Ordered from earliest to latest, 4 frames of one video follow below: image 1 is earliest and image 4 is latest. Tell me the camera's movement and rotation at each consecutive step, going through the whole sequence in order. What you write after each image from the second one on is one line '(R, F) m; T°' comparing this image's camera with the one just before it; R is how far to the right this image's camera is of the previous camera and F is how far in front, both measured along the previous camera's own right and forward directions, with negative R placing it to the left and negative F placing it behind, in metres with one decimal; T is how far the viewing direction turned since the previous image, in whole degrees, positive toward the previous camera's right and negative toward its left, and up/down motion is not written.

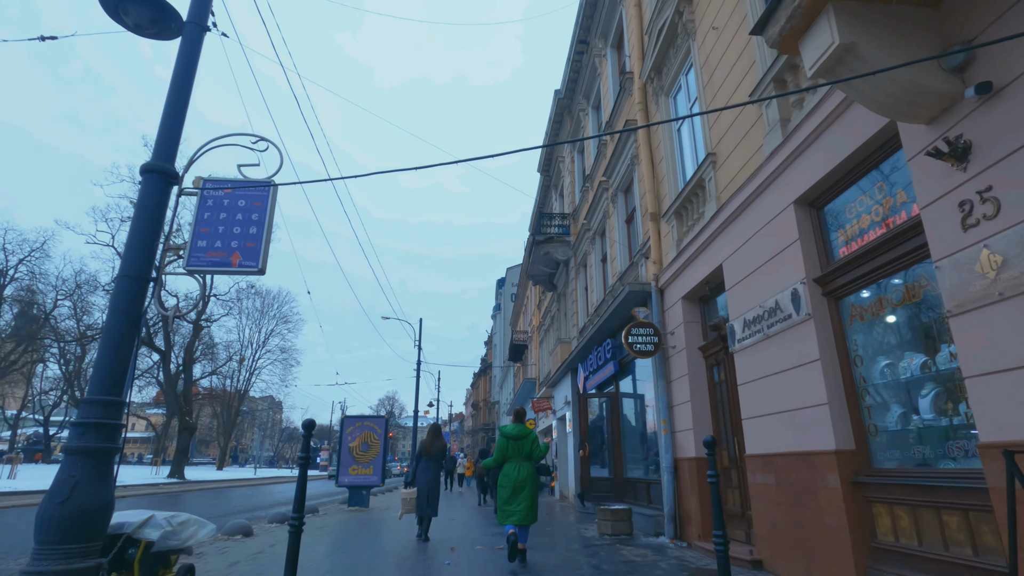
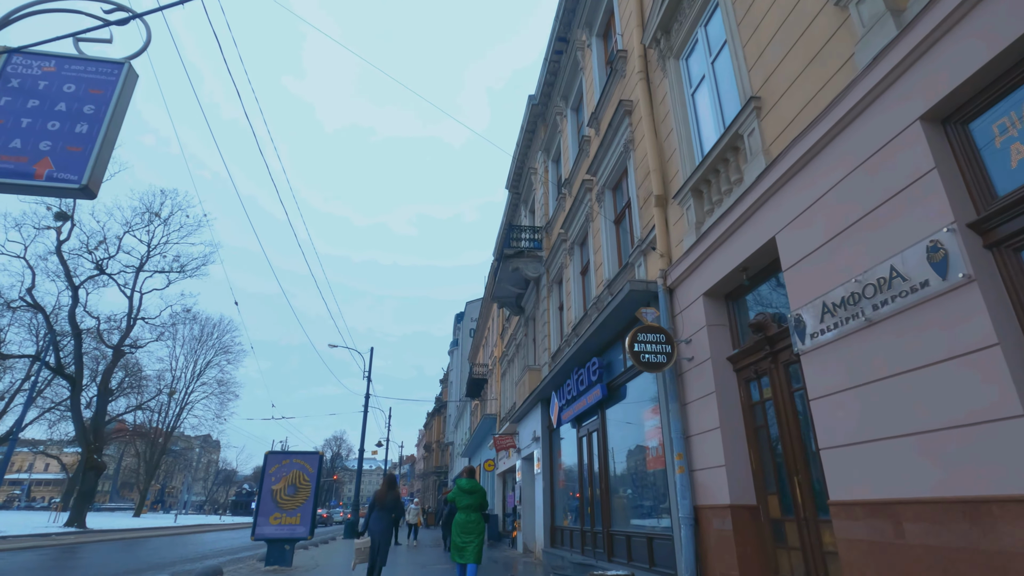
(-0.2, +2.1) m; +4°
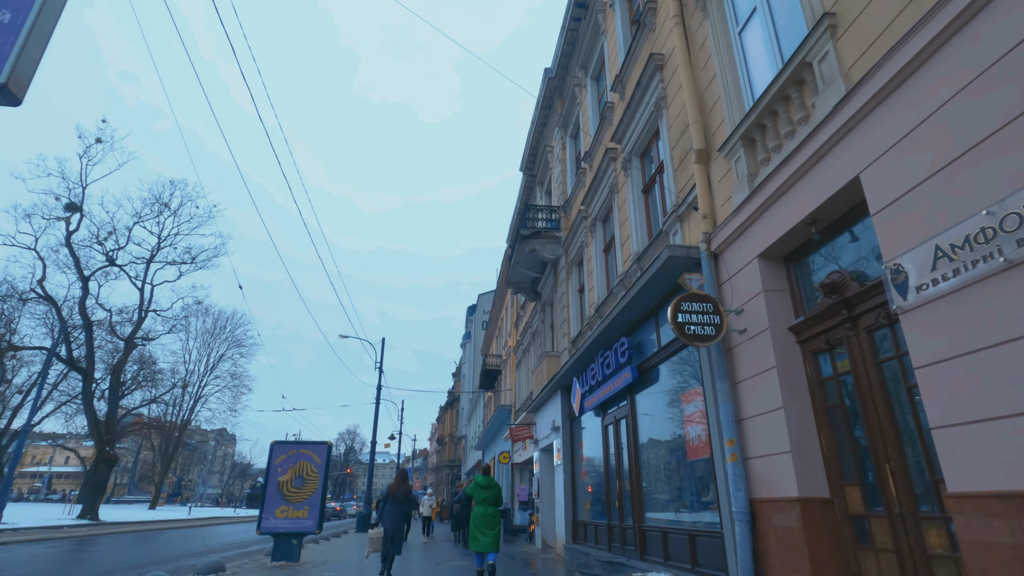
(-0.2, +0.8) m; -1°
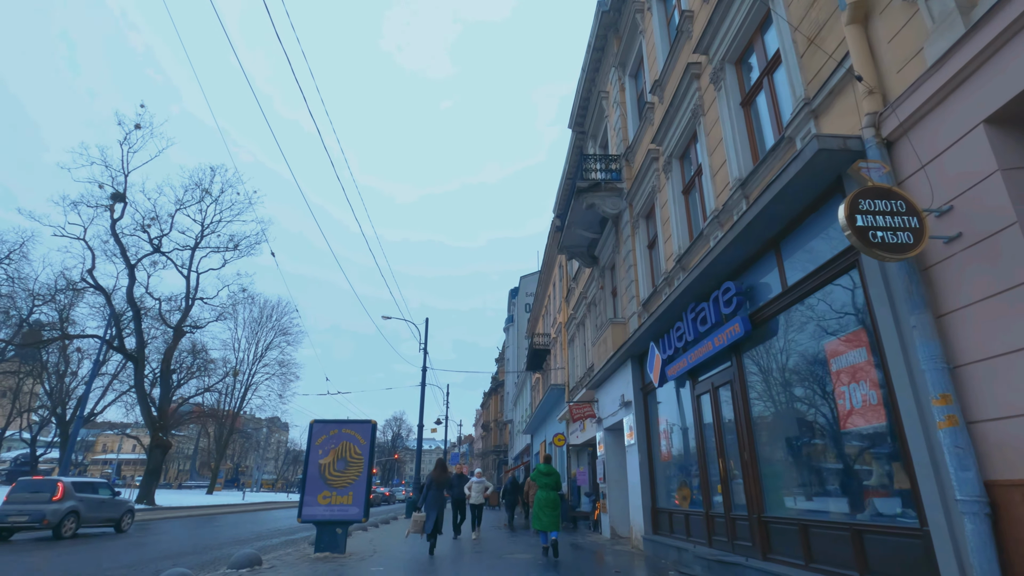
(-0.5, +1.6) m; -4°
